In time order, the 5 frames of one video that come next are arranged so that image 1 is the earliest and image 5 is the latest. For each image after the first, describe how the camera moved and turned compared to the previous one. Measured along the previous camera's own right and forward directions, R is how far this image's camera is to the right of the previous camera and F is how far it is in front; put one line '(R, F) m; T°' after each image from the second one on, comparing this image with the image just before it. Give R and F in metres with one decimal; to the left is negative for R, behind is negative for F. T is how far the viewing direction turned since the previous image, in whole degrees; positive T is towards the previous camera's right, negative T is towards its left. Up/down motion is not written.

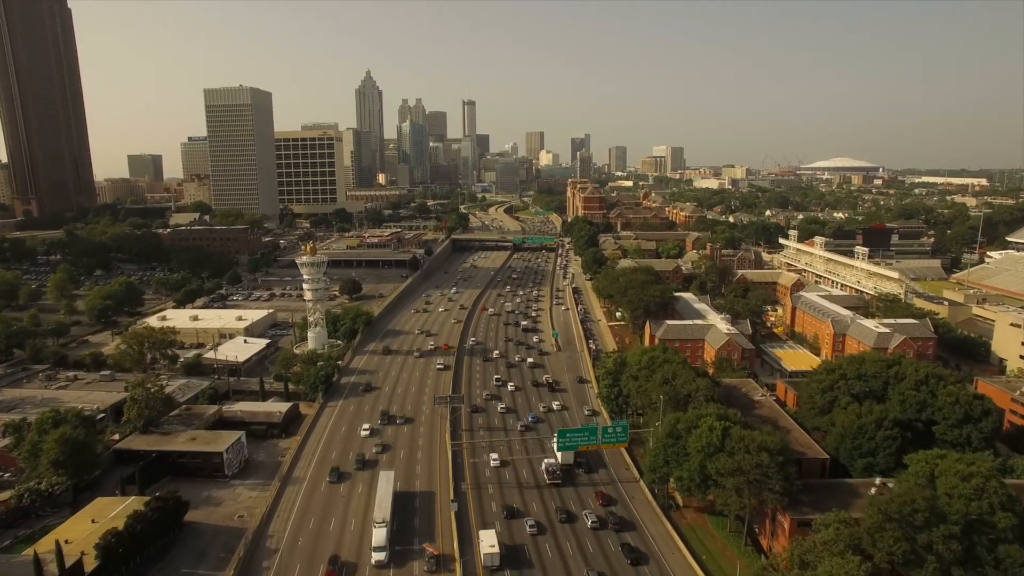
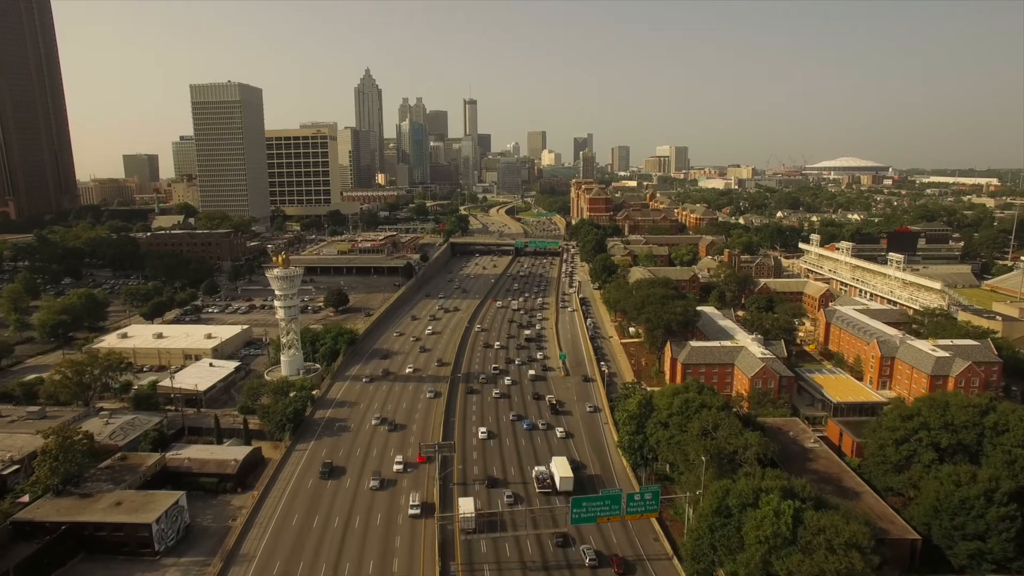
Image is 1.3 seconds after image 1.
(0.0, +7.8) m; 0°
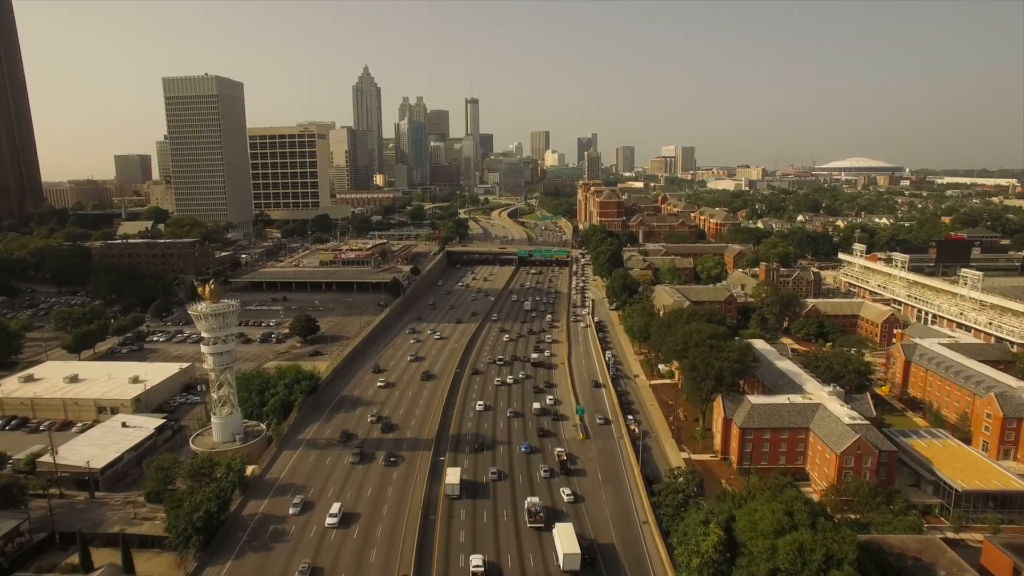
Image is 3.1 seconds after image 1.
(0.0, +13.4) m; 0°
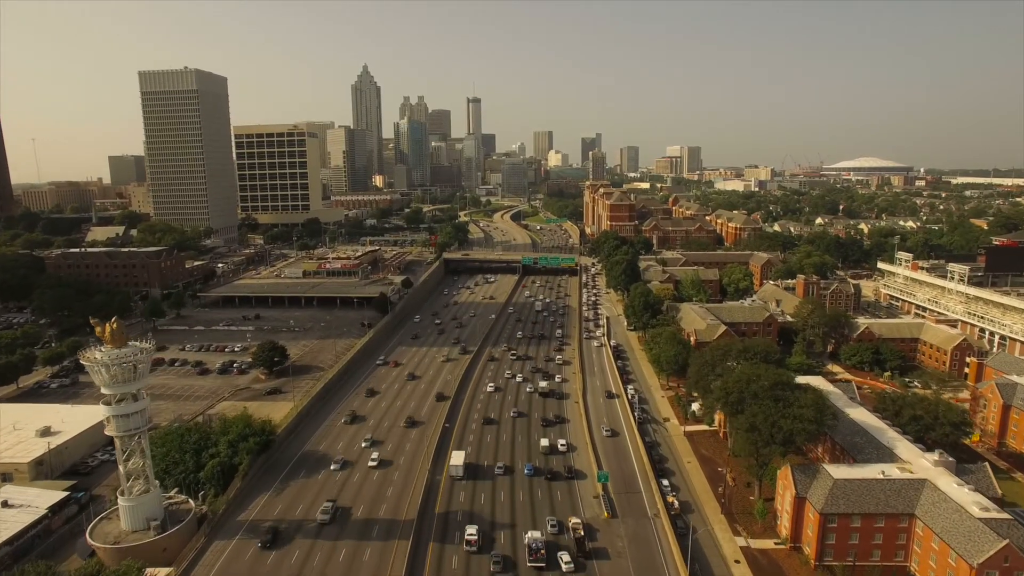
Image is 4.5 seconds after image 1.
(-0.1, +10.4) m; 0°
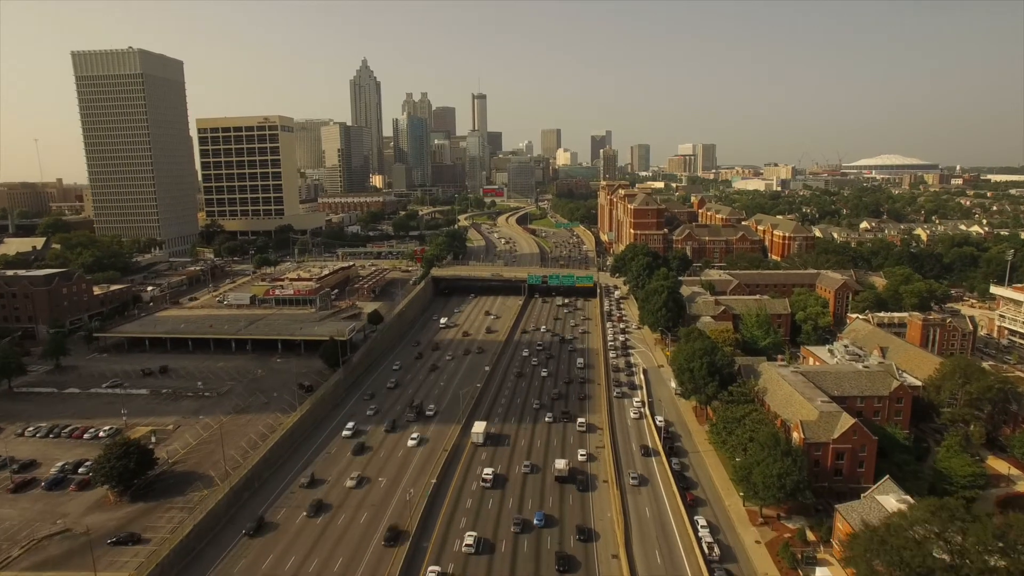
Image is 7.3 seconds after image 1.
(+0.6, +21.3) m; -1°
